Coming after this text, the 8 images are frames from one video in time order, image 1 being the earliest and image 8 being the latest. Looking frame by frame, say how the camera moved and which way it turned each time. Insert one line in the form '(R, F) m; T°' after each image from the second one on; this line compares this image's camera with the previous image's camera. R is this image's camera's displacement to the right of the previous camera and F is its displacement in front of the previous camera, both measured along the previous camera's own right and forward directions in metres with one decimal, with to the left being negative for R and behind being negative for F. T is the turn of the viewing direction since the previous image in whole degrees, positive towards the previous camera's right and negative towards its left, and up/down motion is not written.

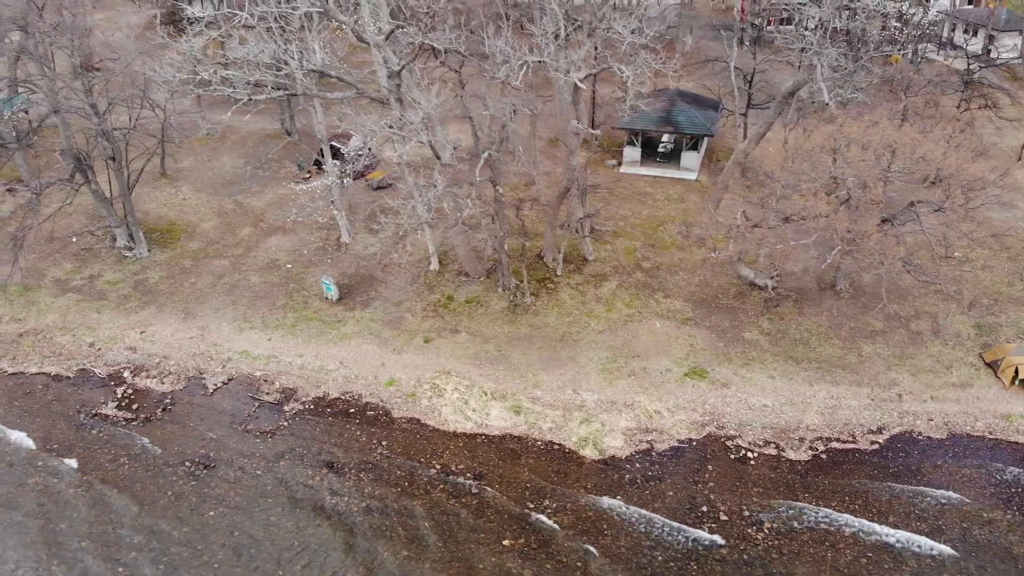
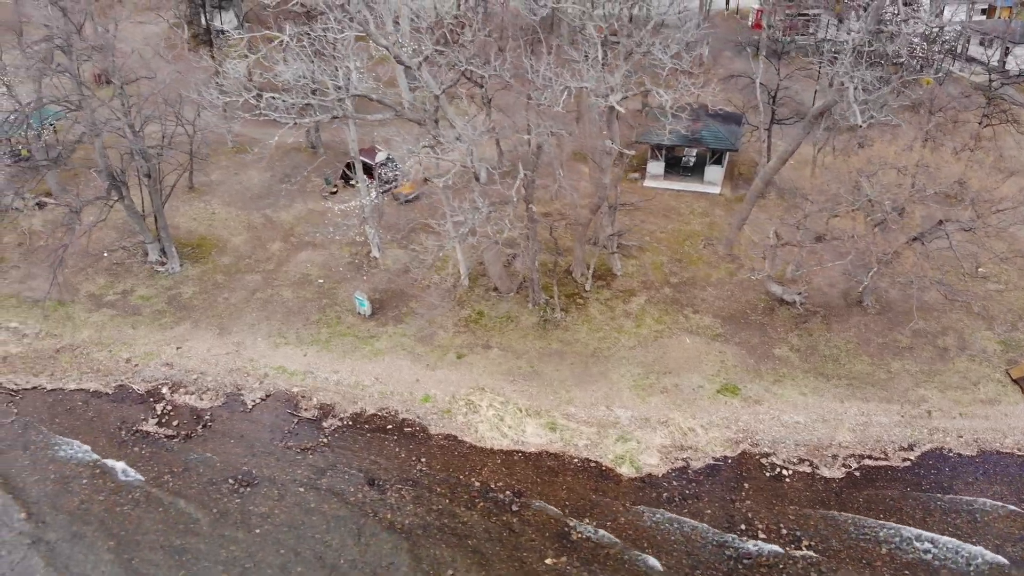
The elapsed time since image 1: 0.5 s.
(-0.6, -0.2) m; 0°
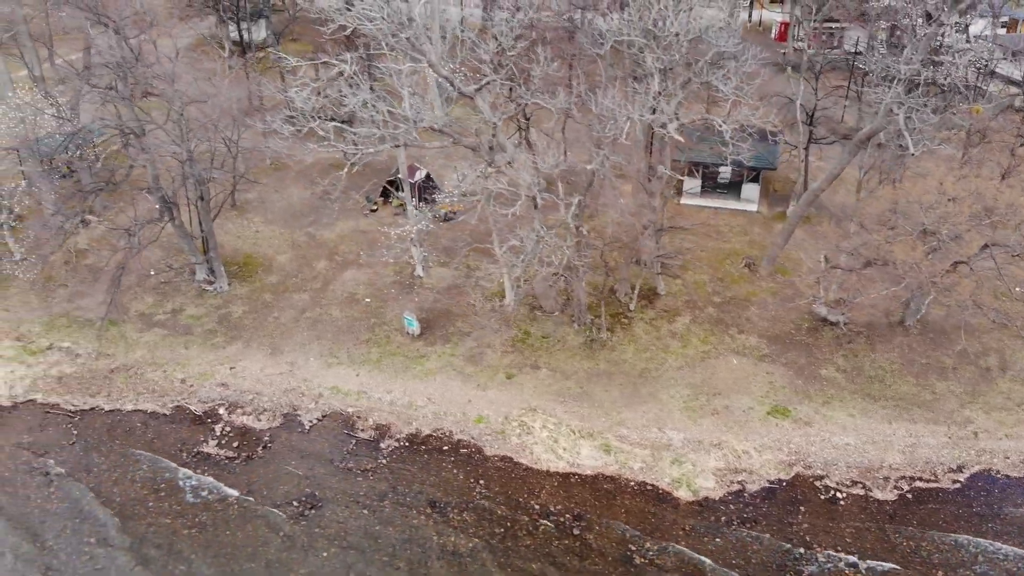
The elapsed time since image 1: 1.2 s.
(-1.0, -0.2) m; 0°
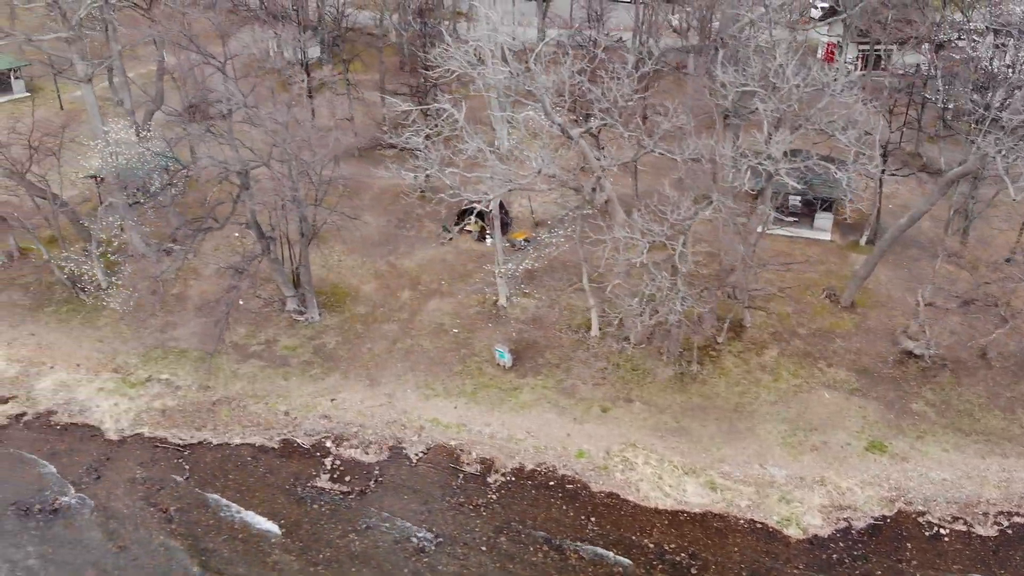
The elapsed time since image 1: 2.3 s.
(-2.0, -0.3) m; 0°
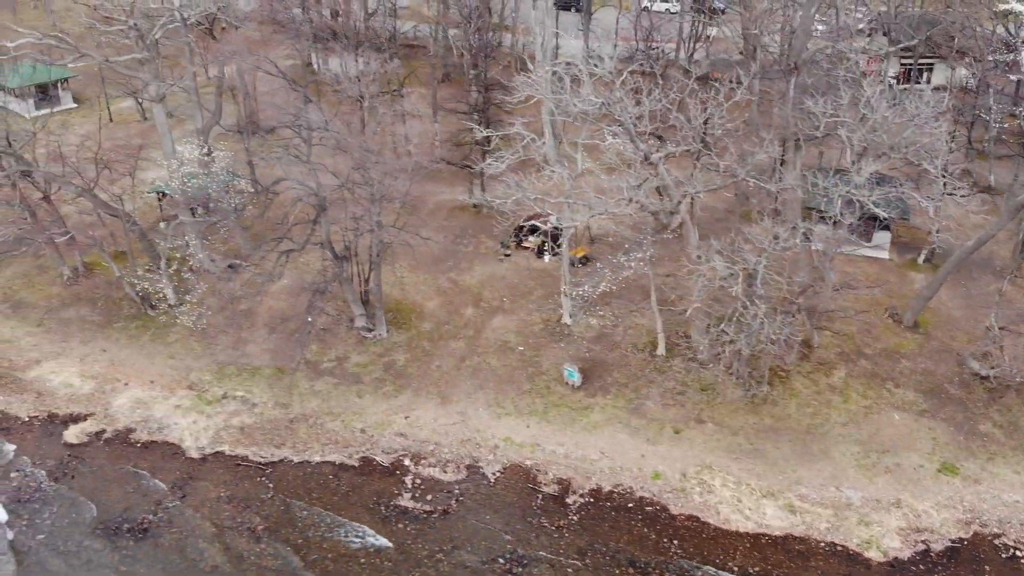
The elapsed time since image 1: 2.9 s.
(-1.4, -0.2) m; 0°
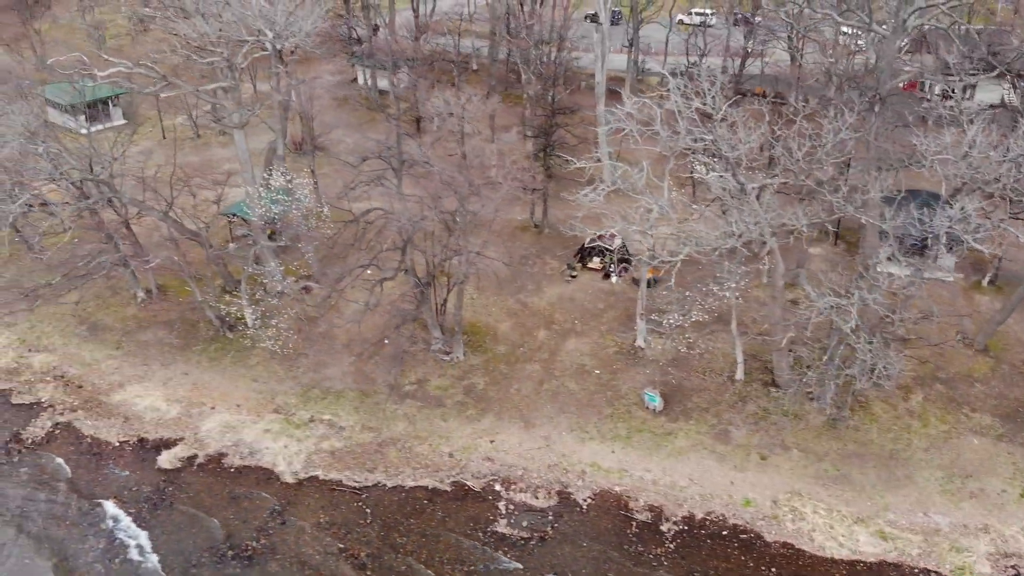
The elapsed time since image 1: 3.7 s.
(-1.8, -0.3) m; 0°
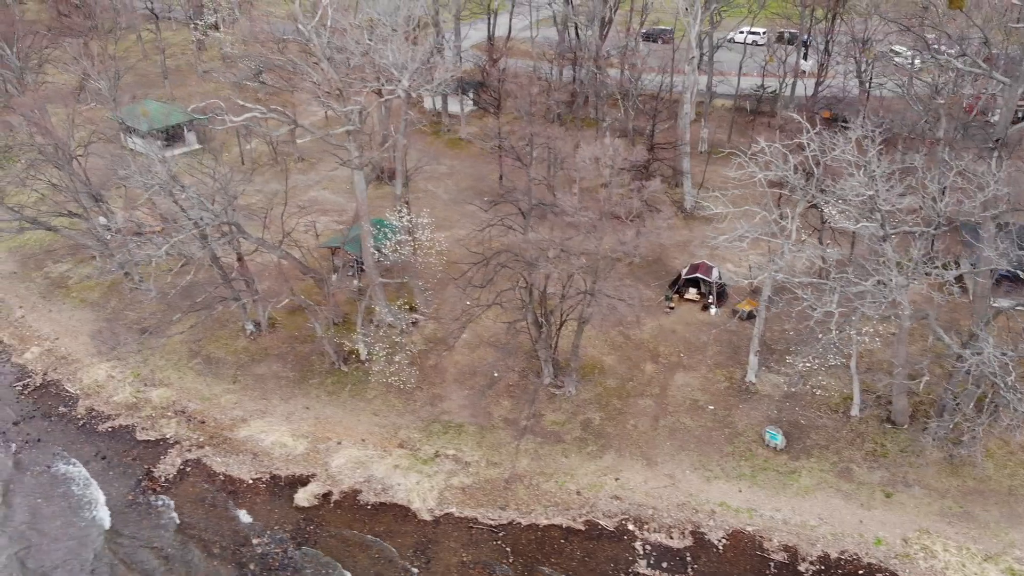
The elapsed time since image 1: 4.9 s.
(-2.8, -0.4) m; 0°
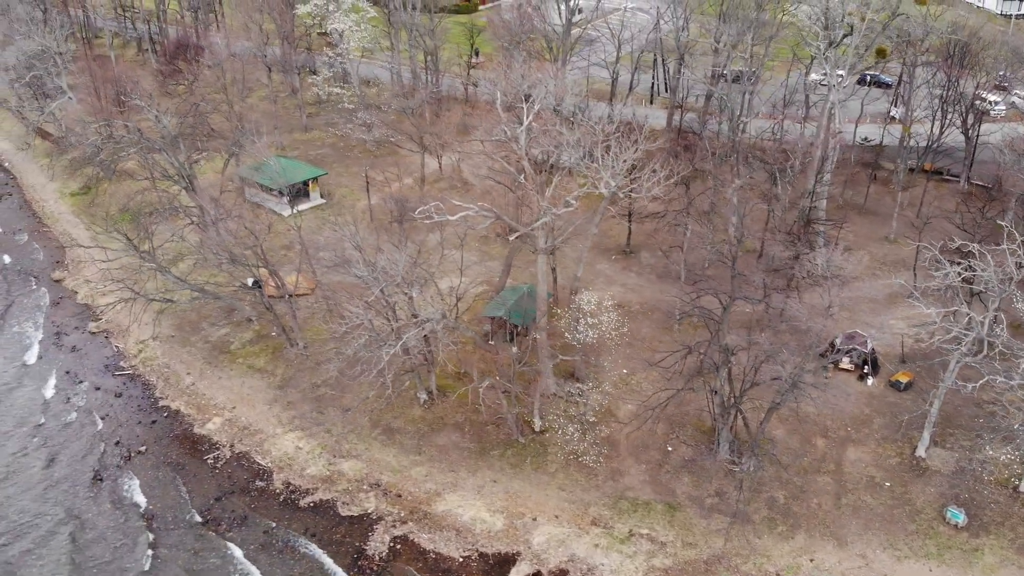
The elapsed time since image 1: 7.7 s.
(-4.5, -1.0) m; 0°
